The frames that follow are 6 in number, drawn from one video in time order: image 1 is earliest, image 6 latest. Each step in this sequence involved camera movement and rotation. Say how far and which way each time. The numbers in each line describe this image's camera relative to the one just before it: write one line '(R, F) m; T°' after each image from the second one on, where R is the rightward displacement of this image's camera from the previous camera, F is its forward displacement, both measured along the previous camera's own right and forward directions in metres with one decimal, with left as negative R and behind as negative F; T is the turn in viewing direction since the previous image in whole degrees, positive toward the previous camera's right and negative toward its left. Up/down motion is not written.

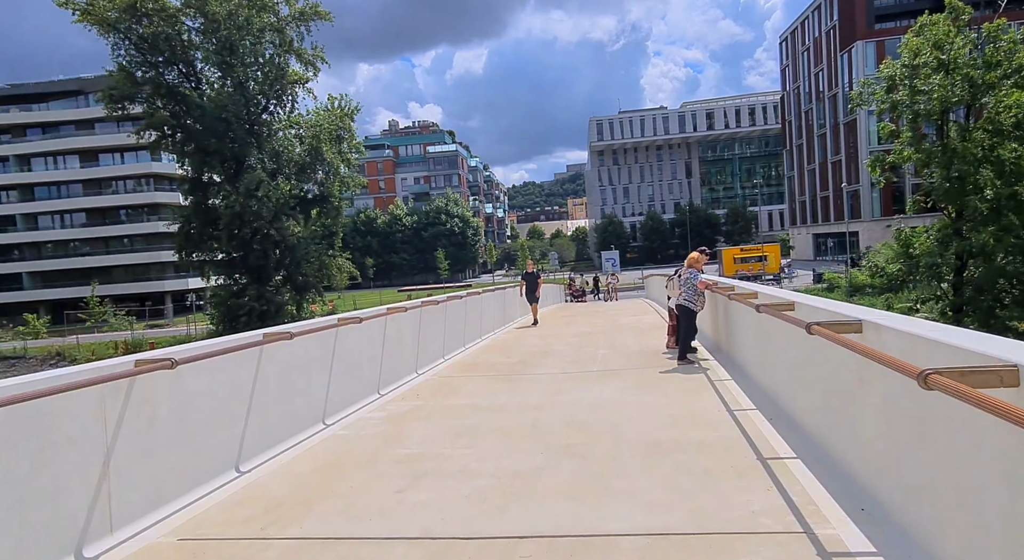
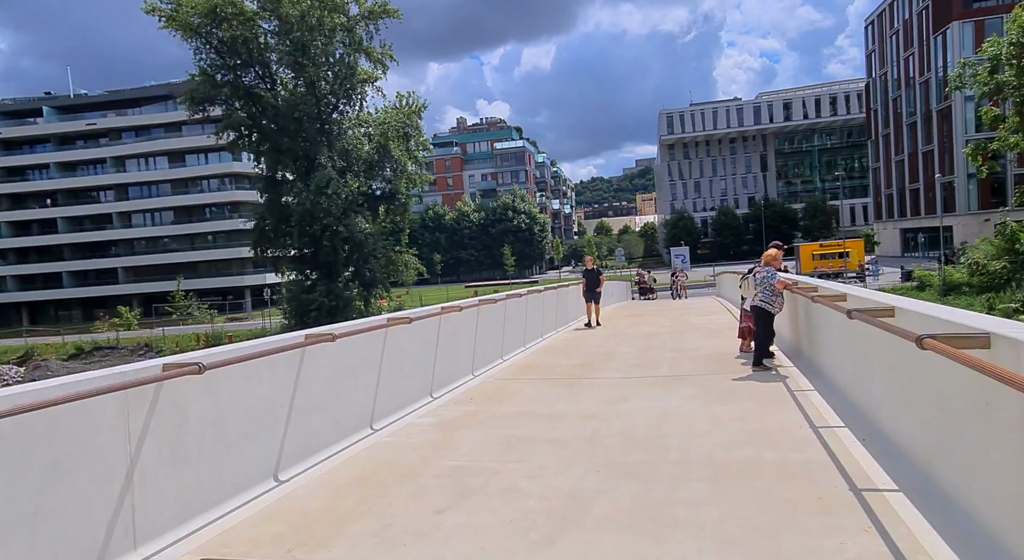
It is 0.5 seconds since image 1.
(+0.1, +0.4) m; -6°
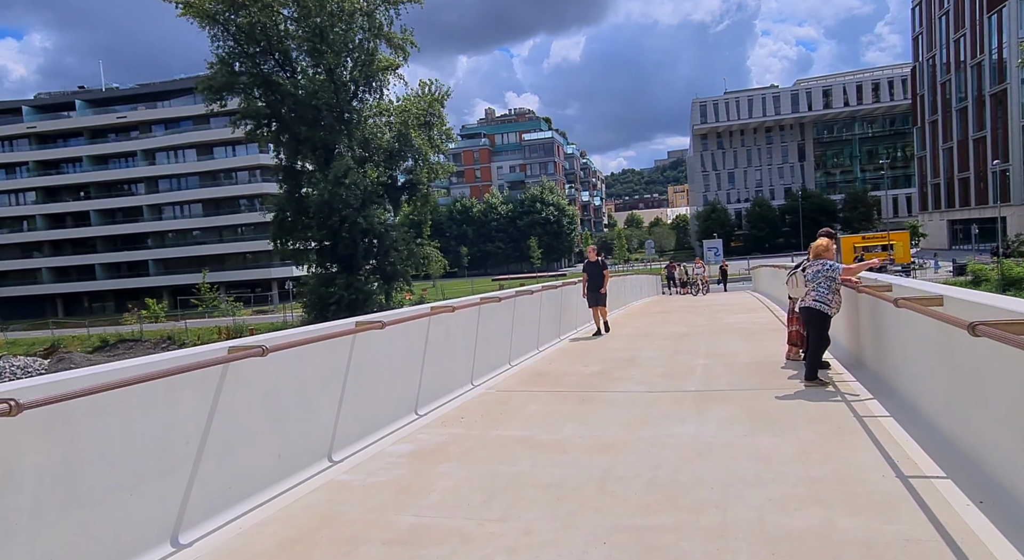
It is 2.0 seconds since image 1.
(+0.3, +1.2) m; -3°
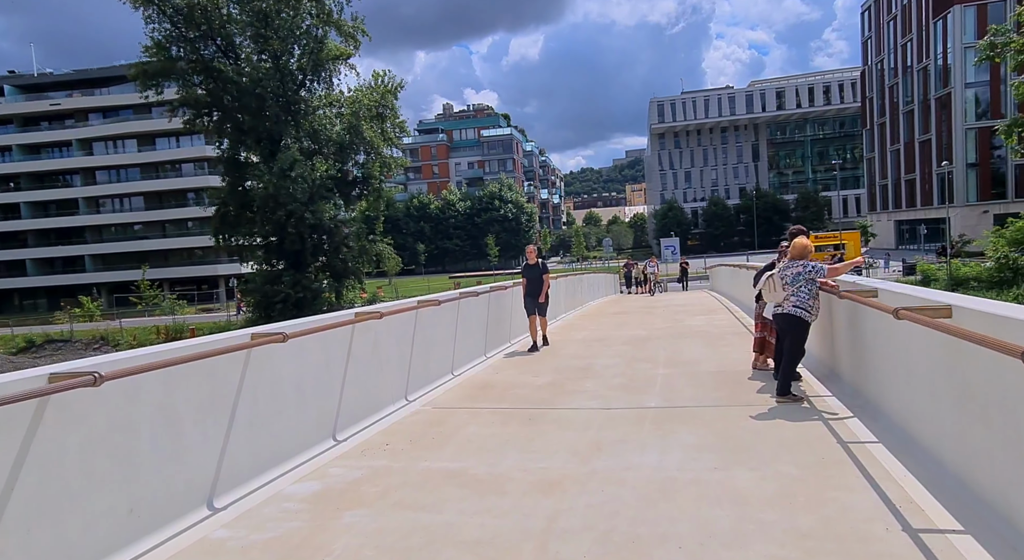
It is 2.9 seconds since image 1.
(+0.2, +0.8) m; +4°
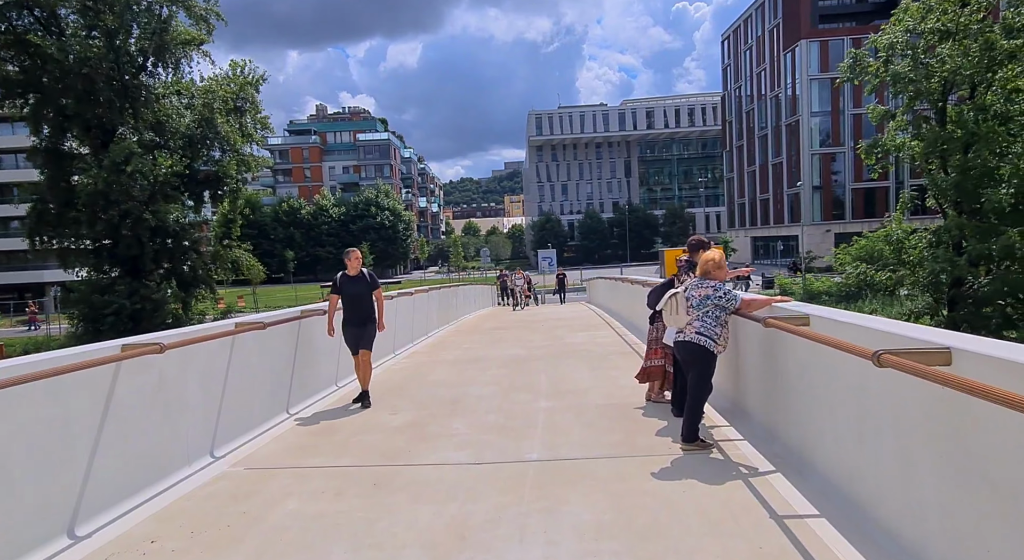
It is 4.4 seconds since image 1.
(+0.3, +1.3) m; +11°
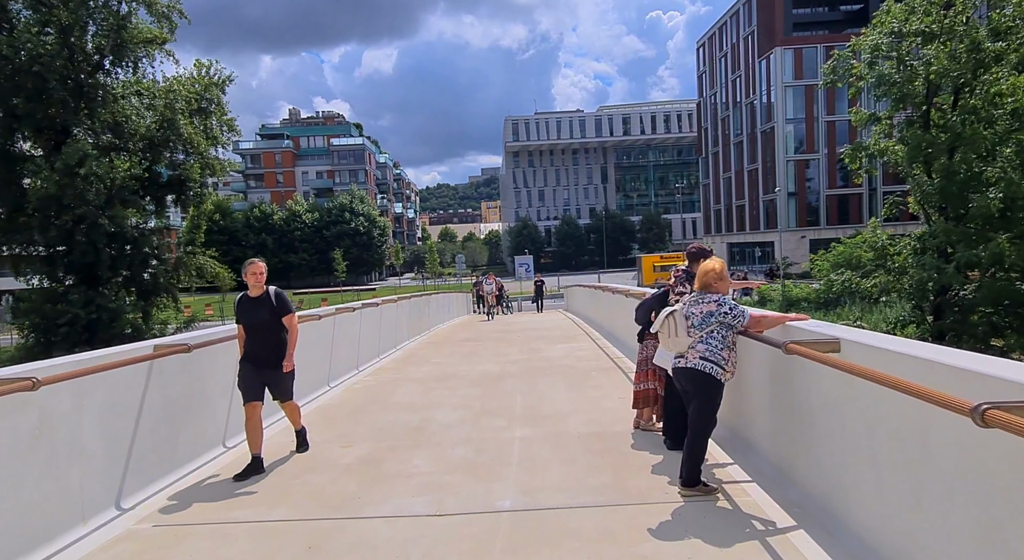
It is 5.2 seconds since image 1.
(+0.1, +0.7) m; +2°
